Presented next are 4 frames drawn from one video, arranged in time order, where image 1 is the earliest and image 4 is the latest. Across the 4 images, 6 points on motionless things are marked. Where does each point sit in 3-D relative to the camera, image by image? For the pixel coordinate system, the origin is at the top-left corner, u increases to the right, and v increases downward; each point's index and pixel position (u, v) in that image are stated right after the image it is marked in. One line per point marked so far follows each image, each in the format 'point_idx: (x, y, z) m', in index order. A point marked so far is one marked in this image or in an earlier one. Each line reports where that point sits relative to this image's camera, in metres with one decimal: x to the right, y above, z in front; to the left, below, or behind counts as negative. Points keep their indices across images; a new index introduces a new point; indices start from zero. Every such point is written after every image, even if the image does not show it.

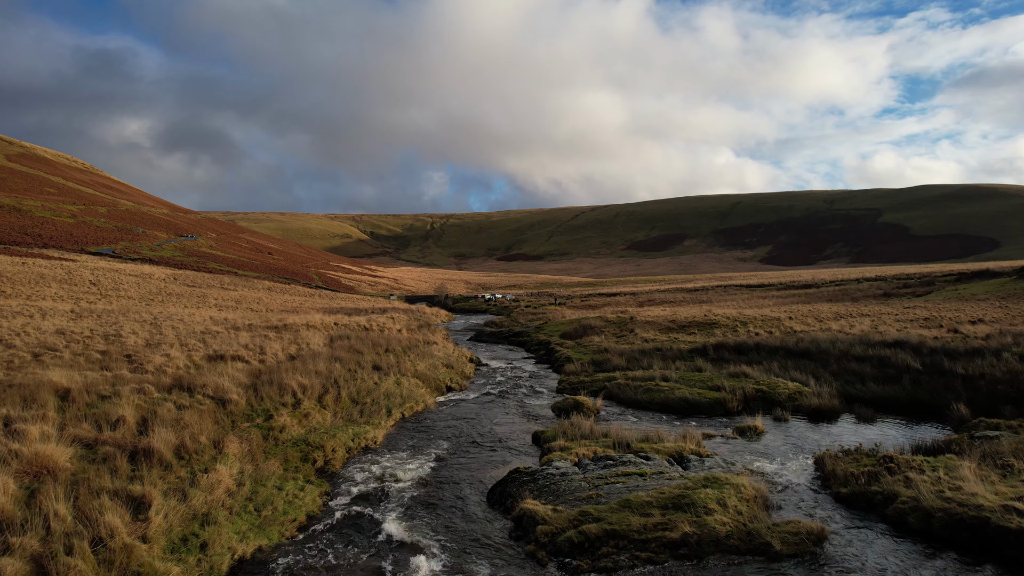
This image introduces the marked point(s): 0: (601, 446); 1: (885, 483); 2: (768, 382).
0: (+1.4, -2.5, +11.1) m
1: (+4.2, -2.2, +7.9) m
2: (+6.0, -2.2, +16.3) m
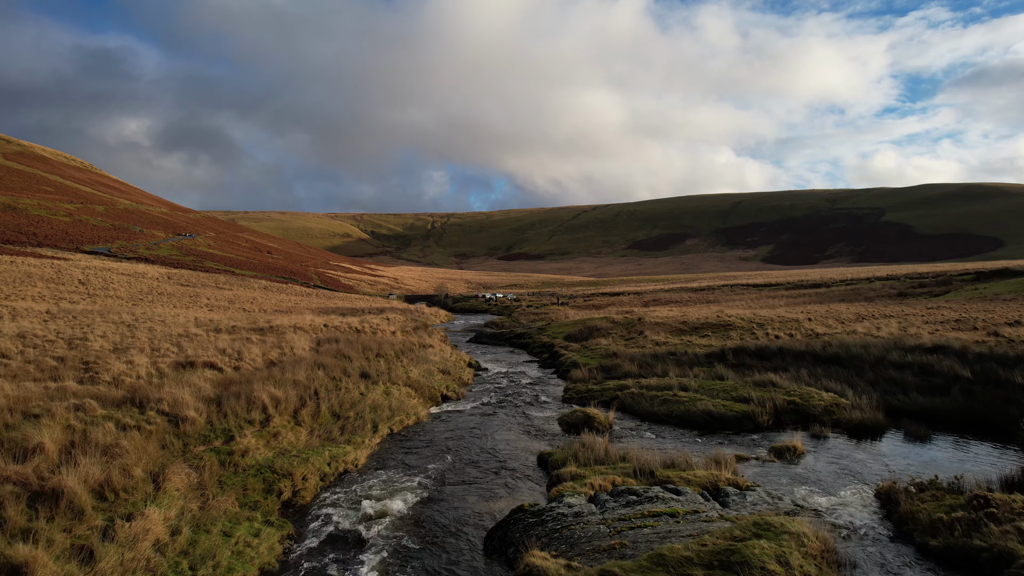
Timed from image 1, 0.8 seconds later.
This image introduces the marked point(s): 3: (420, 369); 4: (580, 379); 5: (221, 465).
0: (+1.5, -2.5, +9.4) m
1: (+4.3, -2.2, +6.2) m
2: (+6.1, -2.2, +14.6) m
3: (-2.6, -2.3, +19.5) m
4: (+1.9, -2.5, +19.2) m
5: (-3.8, -2.3, +9.1) m
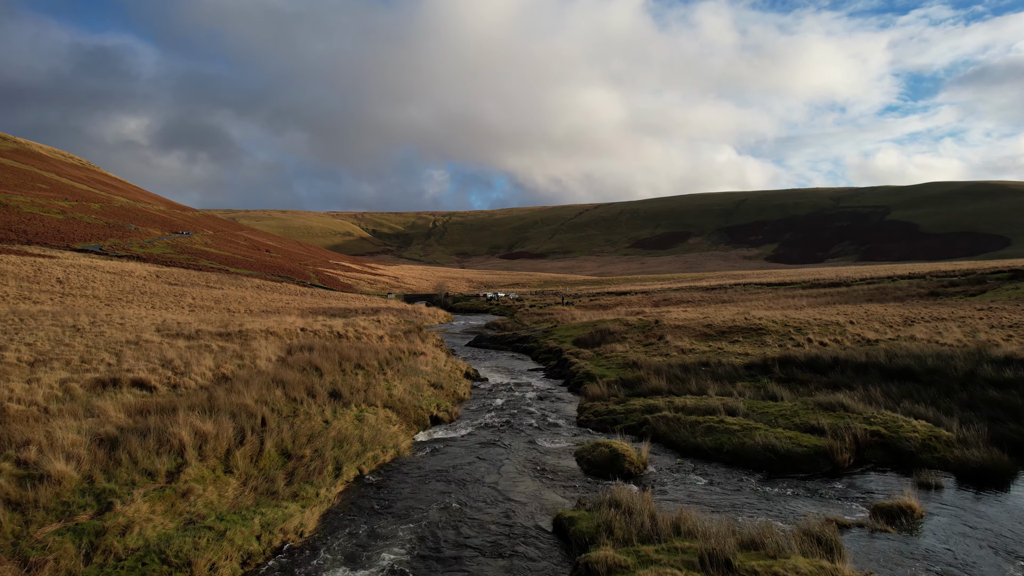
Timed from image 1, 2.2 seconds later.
0: (+1.5, -2.5, +6.3) m
1: (+4.3, -2.2, +3.1) m
2: (+6.1, -2.2, +11.5) m
3: (-2.5, -2.3, +16.5) m
4: (+2.0, -2.5, +16.1) m
5: (-3.8, -2.3, +6.0) m
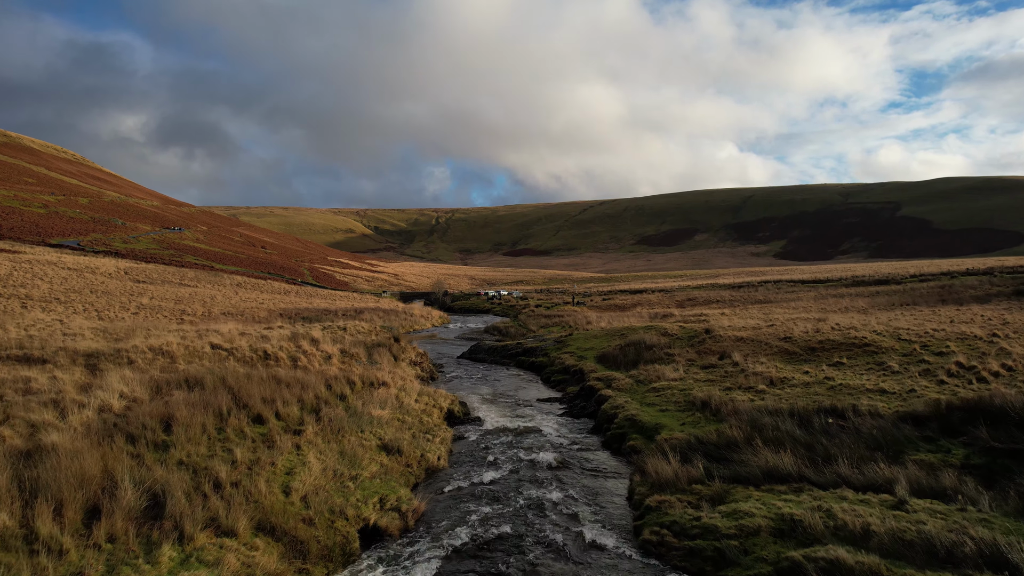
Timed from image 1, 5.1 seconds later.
0: (+1.5, -2.6, -0.7) m
1: (+4.3, -2.3, -3.9) m
2: (+6.2, -2.2, +4.5) m
3: (-2.5, -2.3, +9.5) m
4: (+2.0, -2.5, +9.1) m
5: (-3.8, -2.4, -0.9) m
